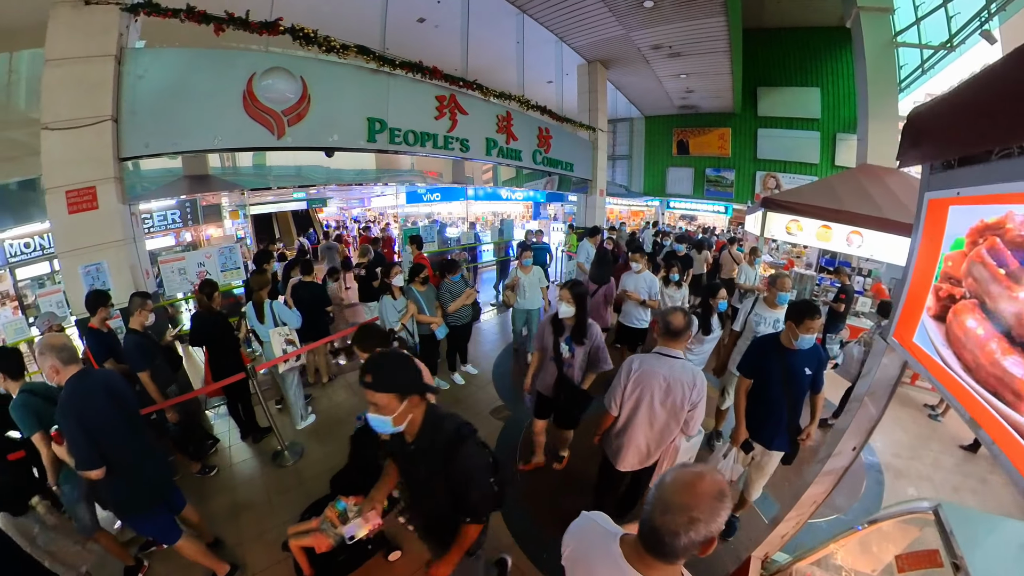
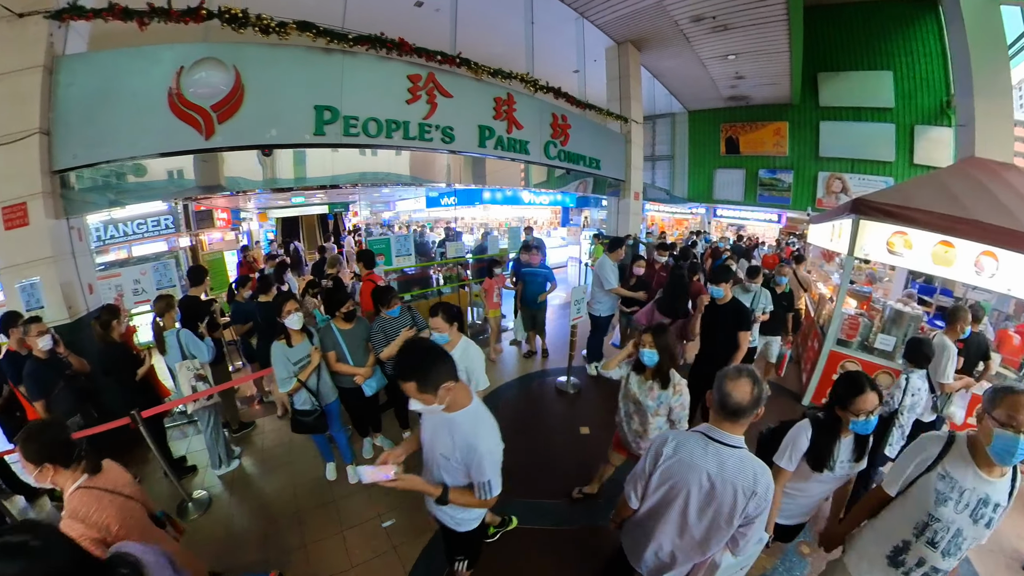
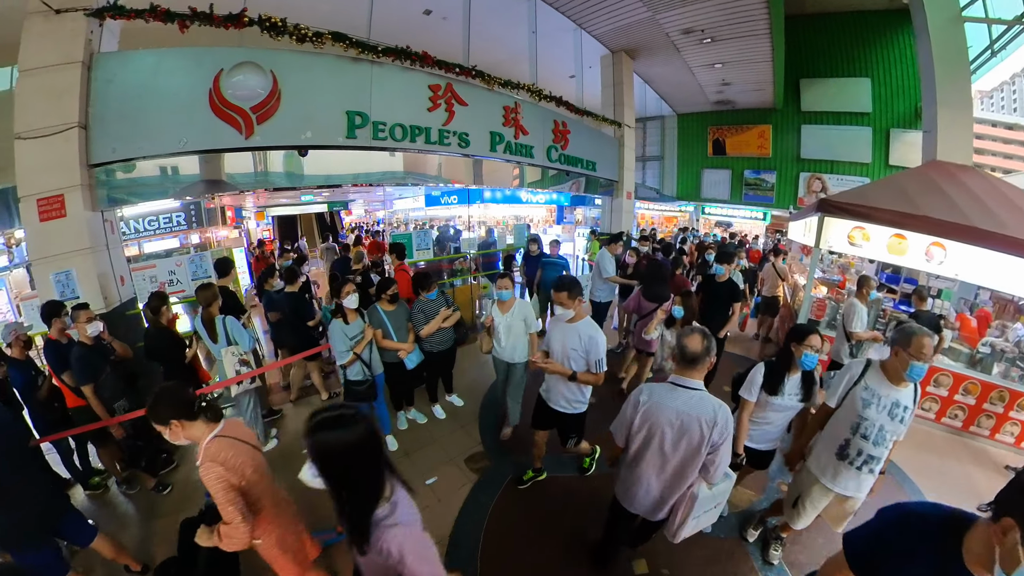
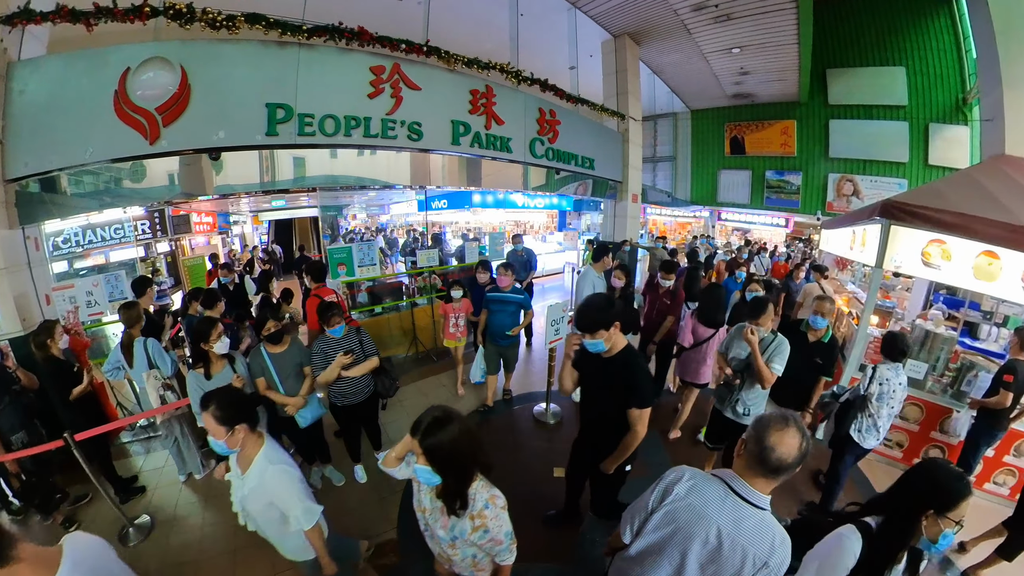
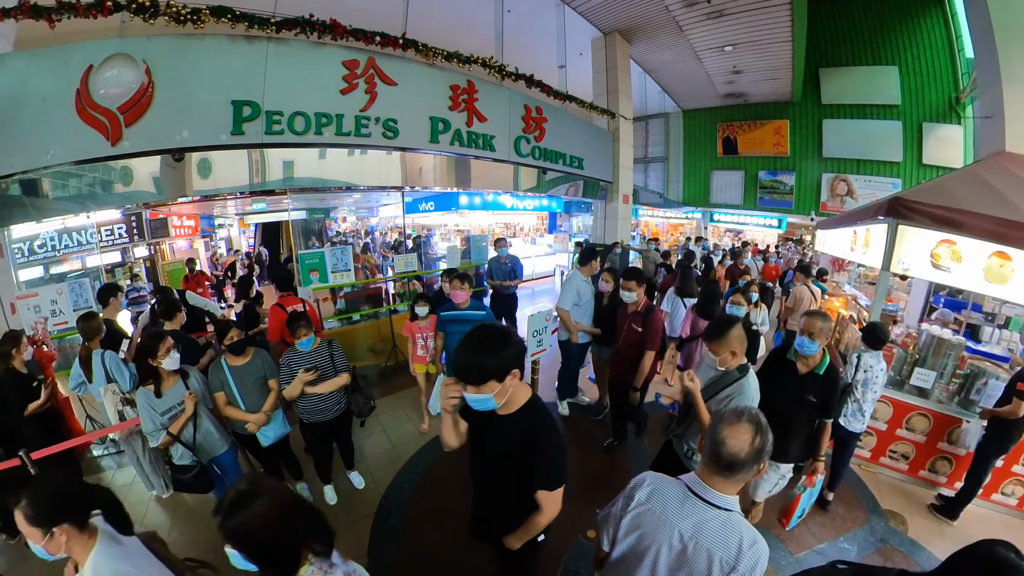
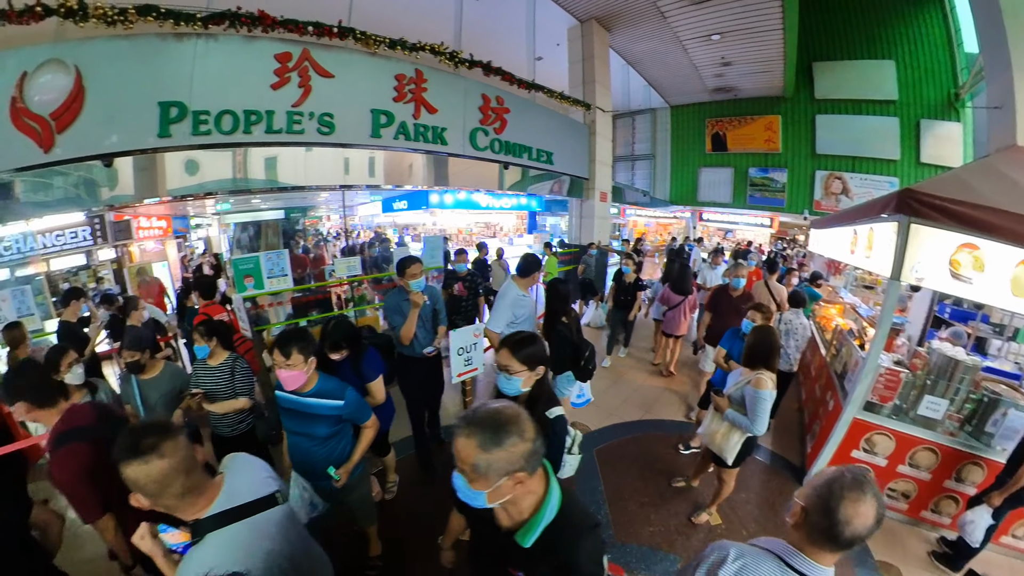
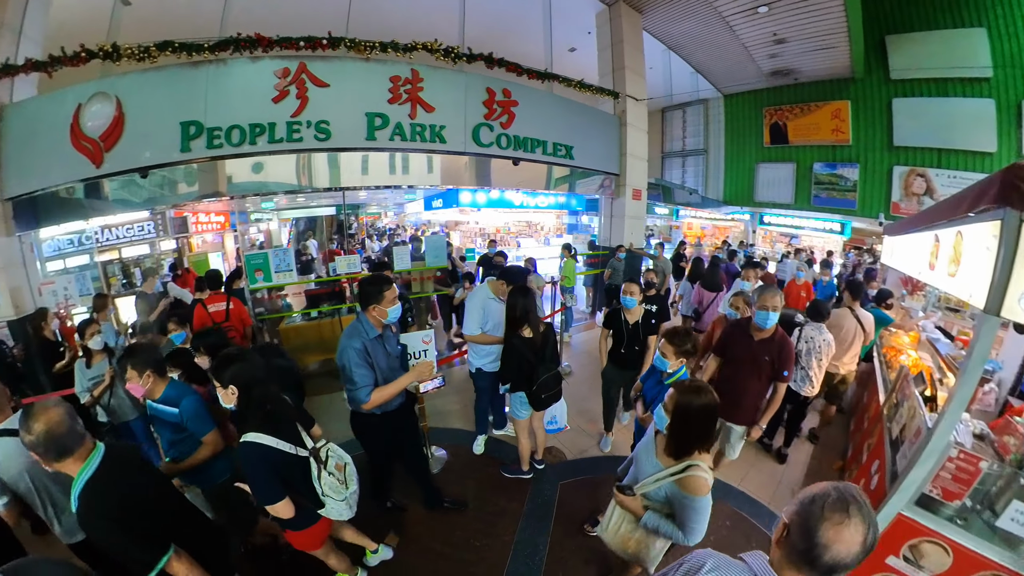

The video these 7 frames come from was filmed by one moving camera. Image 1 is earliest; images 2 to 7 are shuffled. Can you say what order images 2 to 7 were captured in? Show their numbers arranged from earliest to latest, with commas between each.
3, 2, 4, 5, 6, 7
